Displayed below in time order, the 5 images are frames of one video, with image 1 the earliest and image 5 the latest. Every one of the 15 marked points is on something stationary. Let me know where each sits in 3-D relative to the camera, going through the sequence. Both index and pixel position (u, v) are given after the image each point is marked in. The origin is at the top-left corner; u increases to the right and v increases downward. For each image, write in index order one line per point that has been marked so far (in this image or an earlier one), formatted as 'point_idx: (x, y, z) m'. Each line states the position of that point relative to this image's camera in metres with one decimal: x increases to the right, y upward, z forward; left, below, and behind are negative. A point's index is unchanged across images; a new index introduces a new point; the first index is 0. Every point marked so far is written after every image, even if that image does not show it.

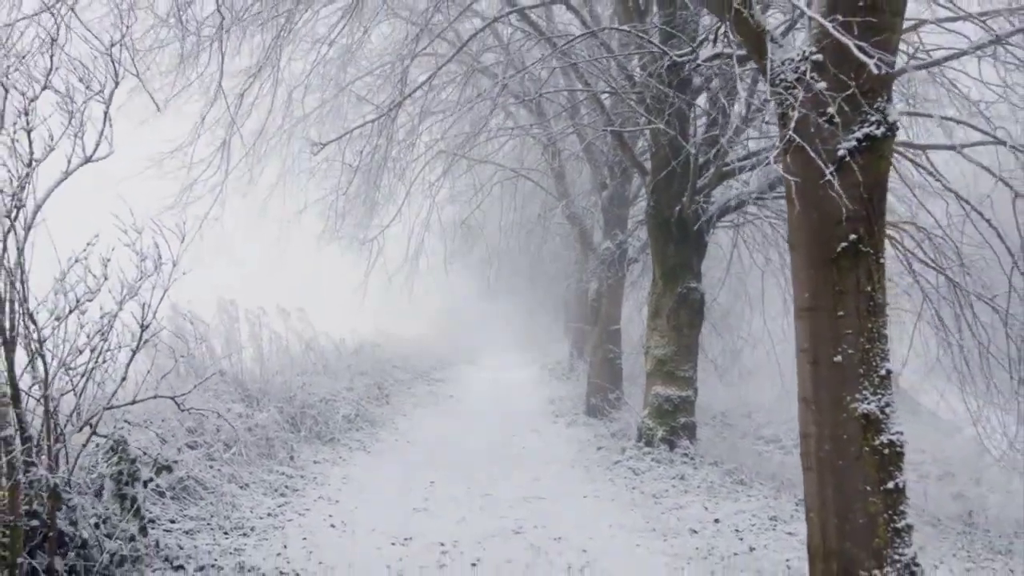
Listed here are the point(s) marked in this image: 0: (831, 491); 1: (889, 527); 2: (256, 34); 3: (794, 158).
0: (+1.7, -1.1, +3.4) m
1: (+1.9, -1.2, +3.4) m
2: (-2.6, +2.6, +6.7) m
3: (+1.5, +0.7, +3.5) m
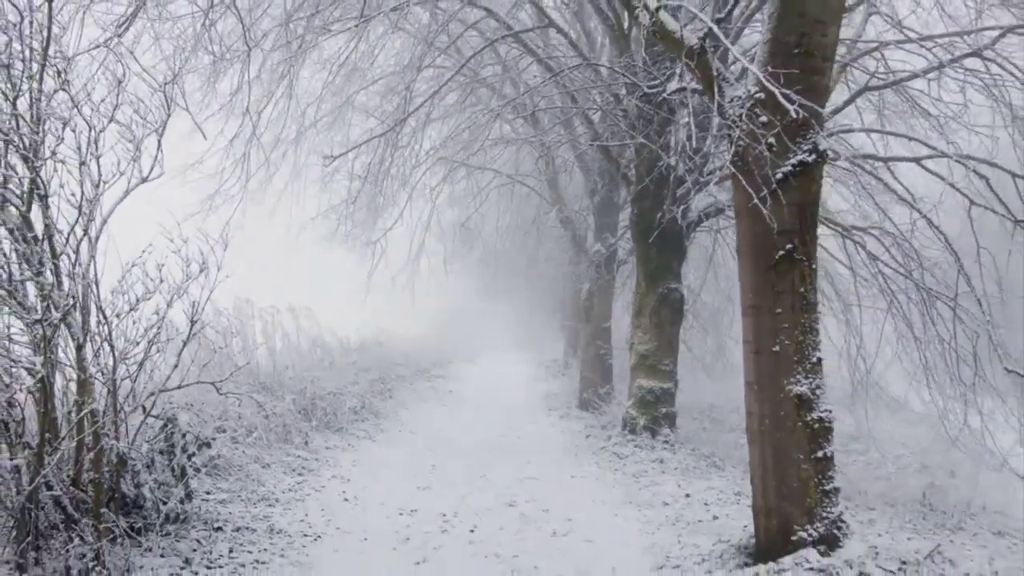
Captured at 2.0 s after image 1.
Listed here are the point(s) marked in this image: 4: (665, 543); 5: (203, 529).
0: (+1.6, -1.1, +4.1) m
1: (+1.9, -1.2, +4.0) m
2: (-2.6, +2.6, +7.3) m
3: (+1.4, +0.7, +4.1) m
4: (+1.1, -1.9, +4.8) m
5: (-2.1, -1.7, +4.6) m
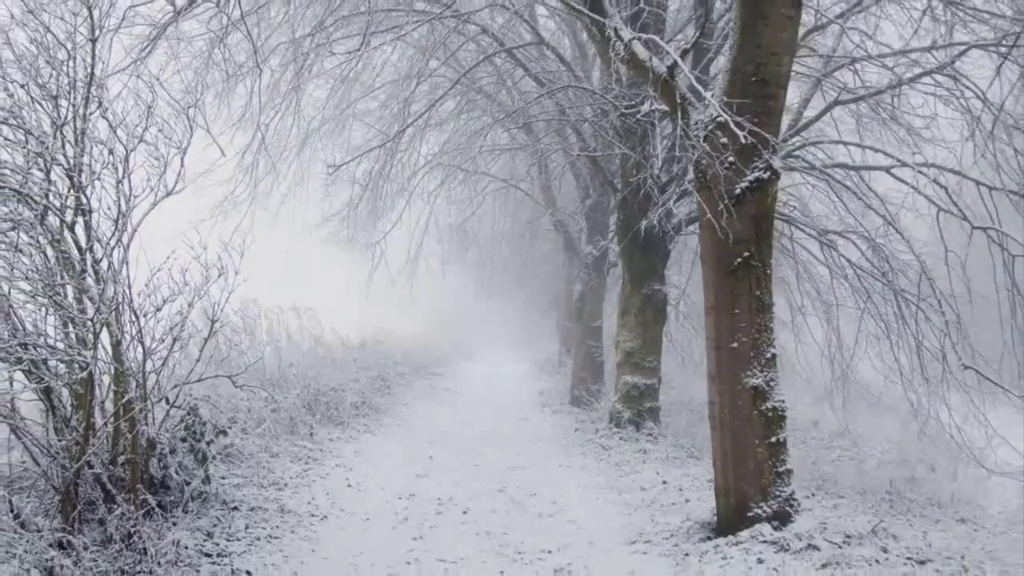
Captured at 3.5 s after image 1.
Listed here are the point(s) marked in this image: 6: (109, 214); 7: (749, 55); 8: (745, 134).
0: (+1.5, -1.1, +4.6) m
1: (+1.8, -1.3, +4.5) m
2: (-2.7, +2.6, +7.8) m
3: (+1.3, +0.6, +4.6) m
4: (+1.0, -1.9, +5.3) m
5: (-2.2, -1.7, +5.0) m
6: (-2.6, +0.5, +4.2) m
7: (+1.6, +1.6, +4.5) m
8: (+1.4, +0.9, +4.0) m
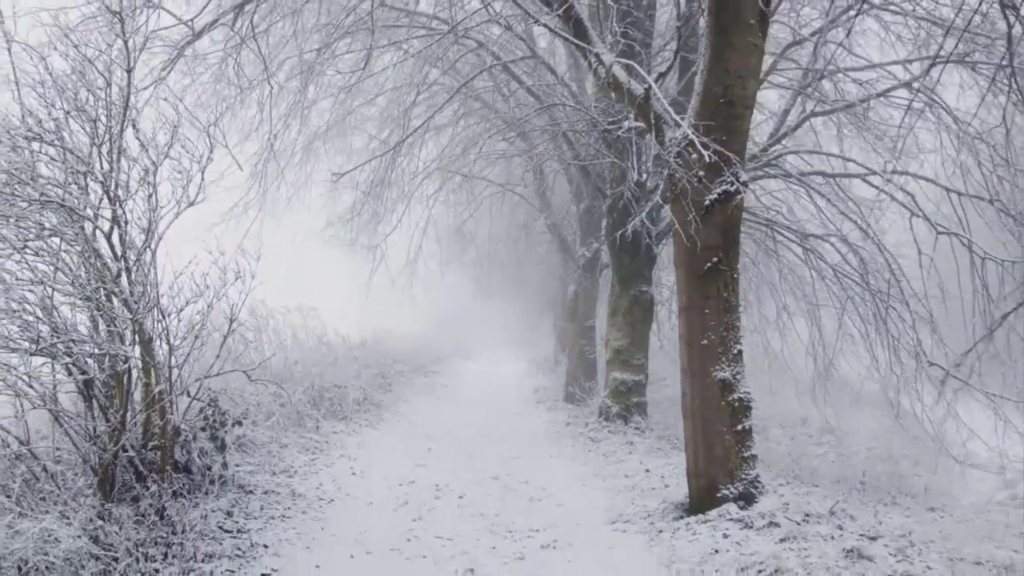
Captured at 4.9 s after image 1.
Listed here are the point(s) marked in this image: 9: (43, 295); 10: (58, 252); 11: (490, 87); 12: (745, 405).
0: (+1.4, -1.1, +5.1) m
1: (+1.7, -1.3, +5.0) m
2: (-2.8, +2.6, +8.3) m
3: (+1.3, +0.6, +5.1) m
4: (+1.0, -1.9, +5.8) m
5: (-2.3, -1.7, +5.5) m
6: (-2.6, +0.5, +4.6) m
7: (+1.5, +1.6, +4.9) m
8: (+1.3, +0.9, +4.5) m
9: (-3.0, 0.0, +4.2) m
10: (-3.0, +0.2, +4.3) m
11: (-0.4, +3.1, +10.4) m
12: (+1.8, -0.9, +5.0) m
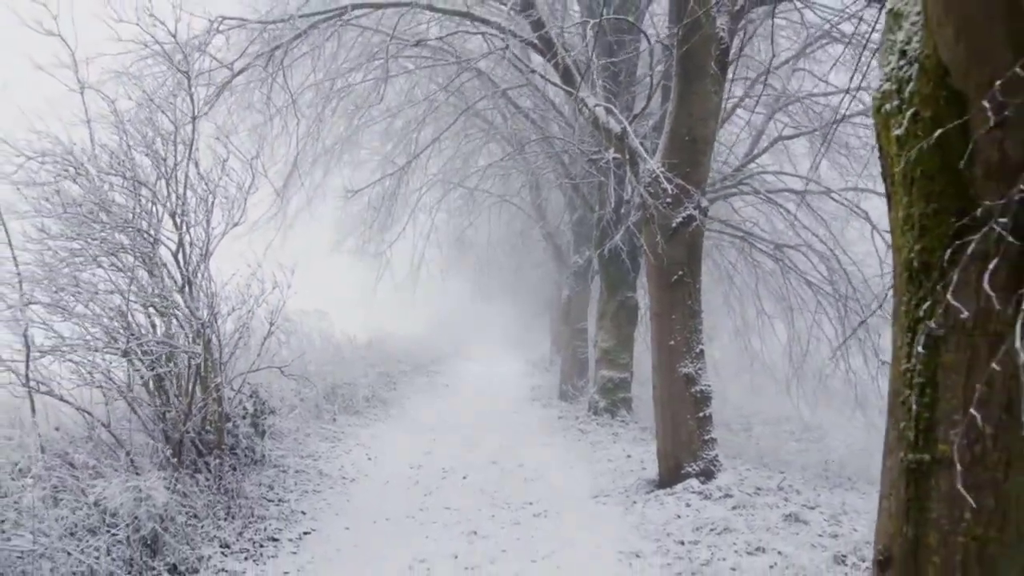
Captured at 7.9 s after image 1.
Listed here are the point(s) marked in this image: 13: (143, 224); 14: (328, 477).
0: (+1.4, -1.2, +6.0) m
1: (+1.7, -1.4, +5.9) m
2: (-2.8, +2.5, +9.2) m
3: (+1.3, +0.5, +6.0) m
4: (+0.9, -2.0, +6.7) m
5: (-2.3, -1.8, +6.4) m
6: (-2.6, +0.4, +5.5) m
7: (+1.5, +1.5, +5.9) m
8: (+1.3, +0.8, +5.4) m
9: (-3.0, -0.1, +5.1) m
10: (-3.0, +0.2, +5.2) m
11: (-0.4, +3.0, +11.3) m
12: (+1.8, -1.0, +5.9) m
13: (-2.9, +0.5, +5.2) m
14: (-1.9, -1.9, +6.7) m
